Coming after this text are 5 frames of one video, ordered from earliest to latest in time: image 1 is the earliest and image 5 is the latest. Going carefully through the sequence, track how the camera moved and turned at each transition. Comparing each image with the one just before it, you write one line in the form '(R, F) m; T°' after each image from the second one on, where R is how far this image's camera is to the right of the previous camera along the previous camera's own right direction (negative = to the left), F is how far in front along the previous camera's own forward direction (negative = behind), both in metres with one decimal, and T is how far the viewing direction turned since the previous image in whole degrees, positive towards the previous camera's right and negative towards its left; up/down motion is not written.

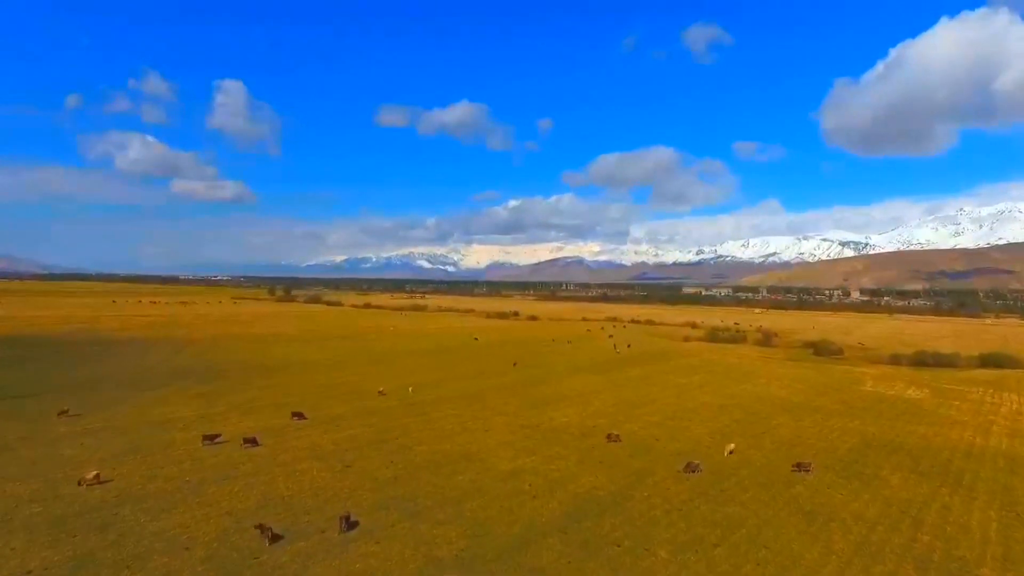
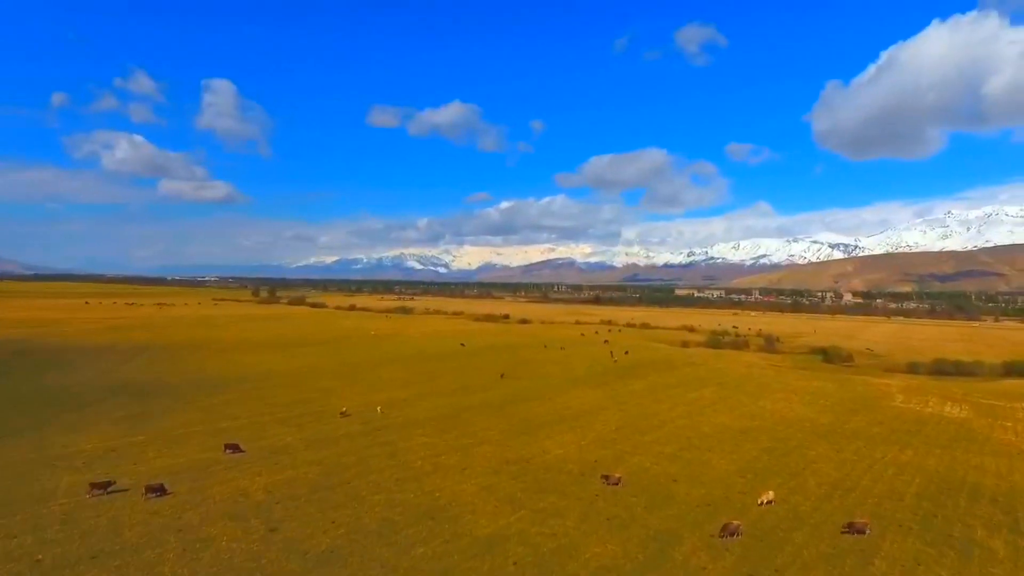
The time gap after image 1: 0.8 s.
(+0.3, +5.9) m; +1°
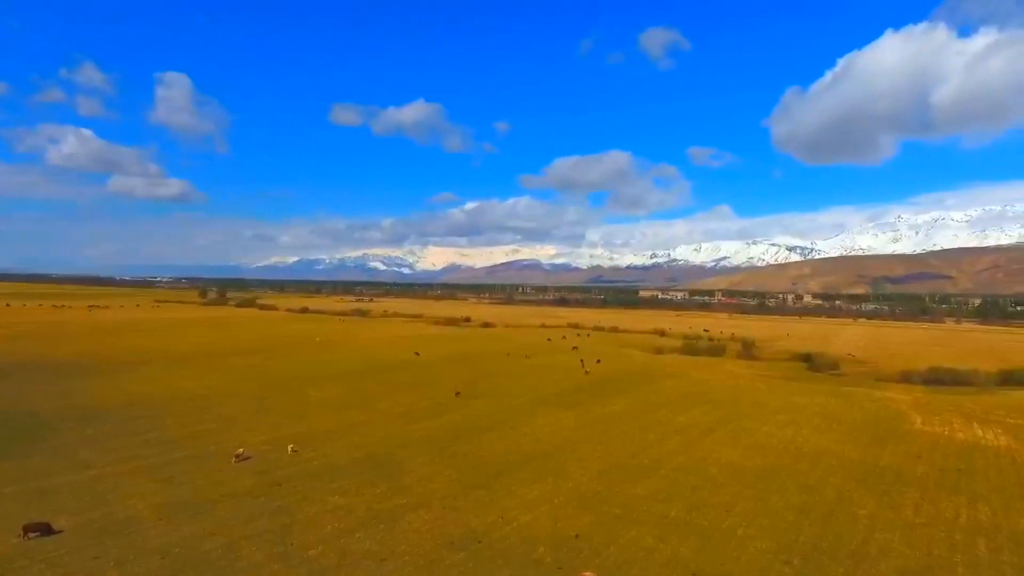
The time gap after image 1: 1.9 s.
(+0.5, +7.8) m; +3°
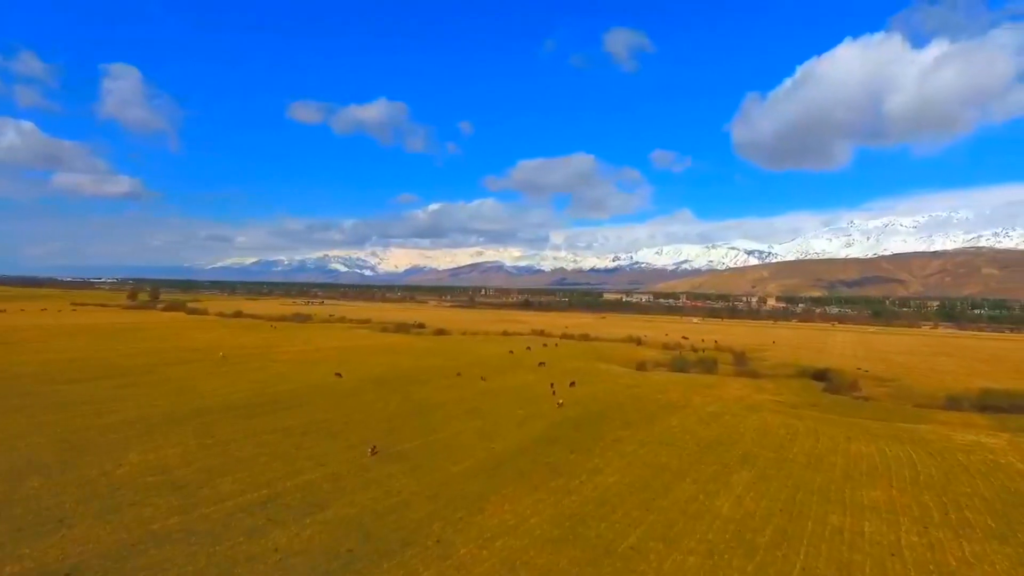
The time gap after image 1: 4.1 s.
(+1.1, +15.1) m; +3°
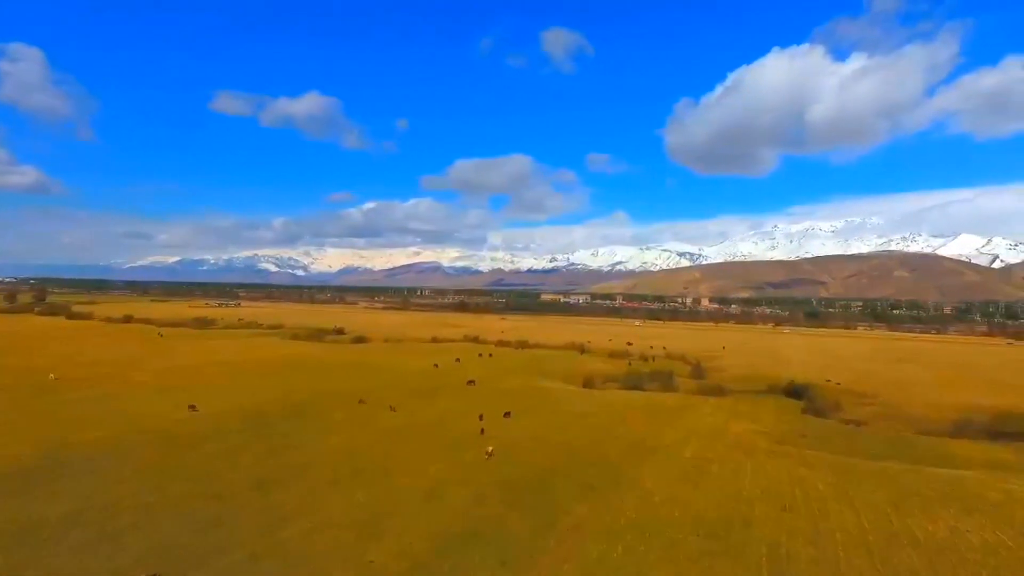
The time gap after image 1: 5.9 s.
(+1.4, +12.2) m; +6°
